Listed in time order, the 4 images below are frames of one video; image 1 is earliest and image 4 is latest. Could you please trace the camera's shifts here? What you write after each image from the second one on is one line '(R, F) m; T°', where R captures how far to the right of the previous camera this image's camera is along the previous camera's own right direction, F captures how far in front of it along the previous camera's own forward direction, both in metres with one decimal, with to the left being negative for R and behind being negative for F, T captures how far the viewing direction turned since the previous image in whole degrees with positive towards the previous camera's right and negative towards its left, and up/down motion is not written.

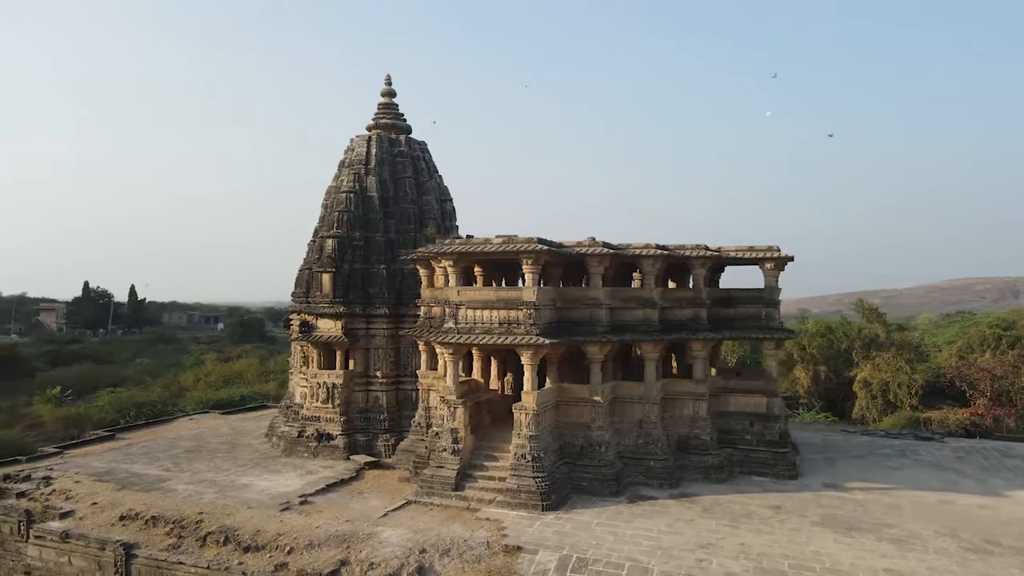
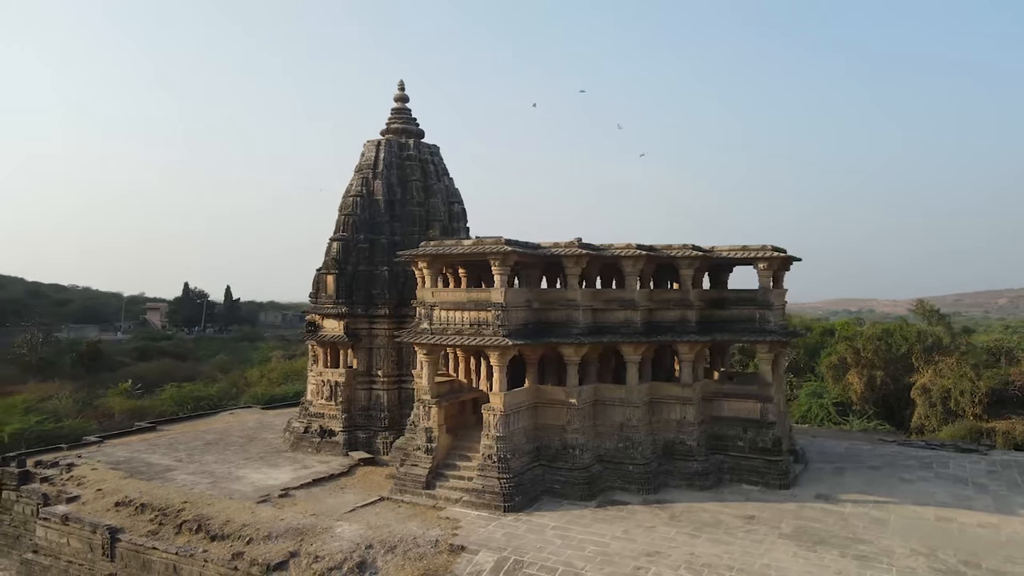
(+2.2, +0.1) m; -7°
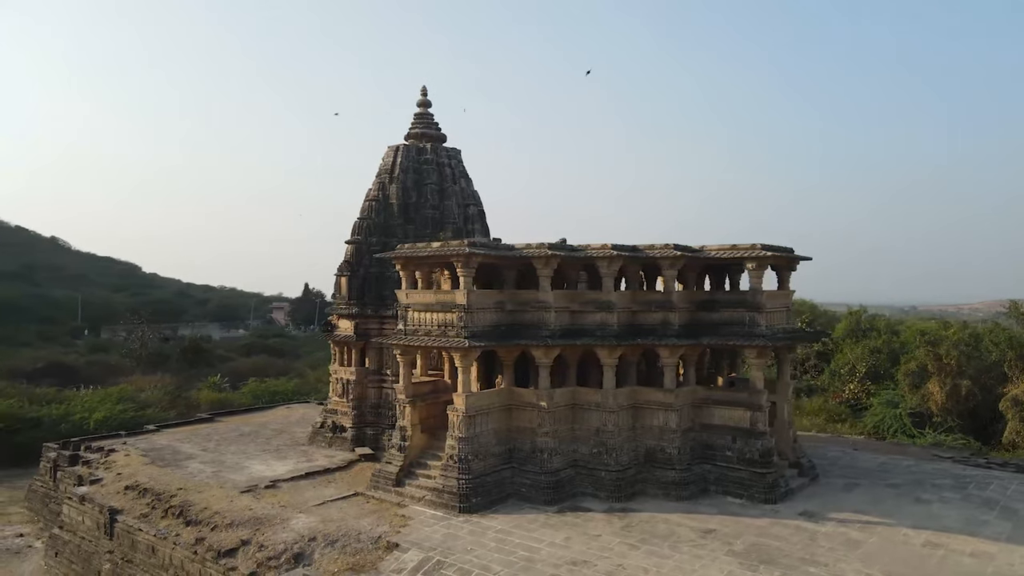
(+2.9, +0.2) m; -9°
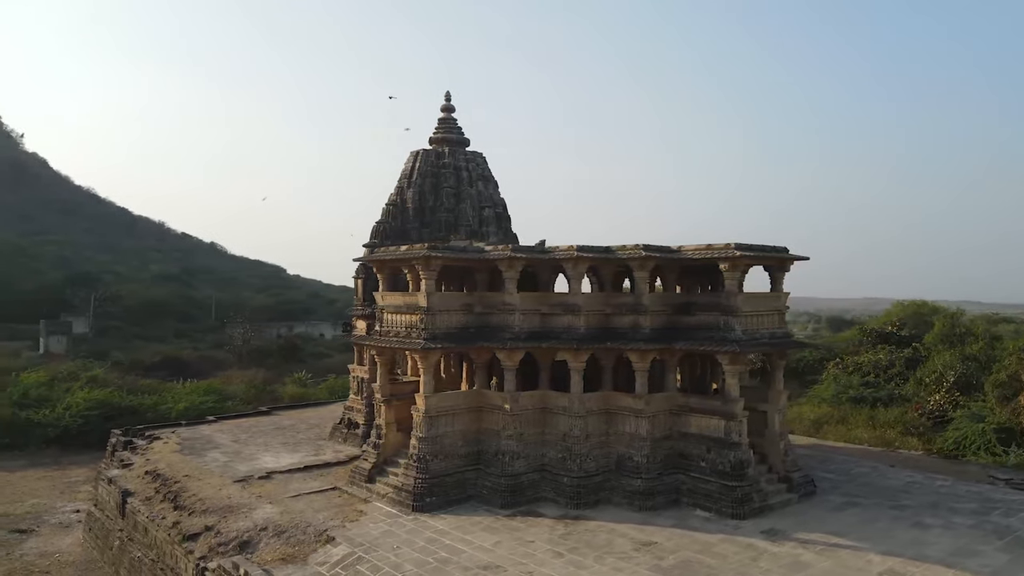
(+3.1, +0.2) m; -10°
